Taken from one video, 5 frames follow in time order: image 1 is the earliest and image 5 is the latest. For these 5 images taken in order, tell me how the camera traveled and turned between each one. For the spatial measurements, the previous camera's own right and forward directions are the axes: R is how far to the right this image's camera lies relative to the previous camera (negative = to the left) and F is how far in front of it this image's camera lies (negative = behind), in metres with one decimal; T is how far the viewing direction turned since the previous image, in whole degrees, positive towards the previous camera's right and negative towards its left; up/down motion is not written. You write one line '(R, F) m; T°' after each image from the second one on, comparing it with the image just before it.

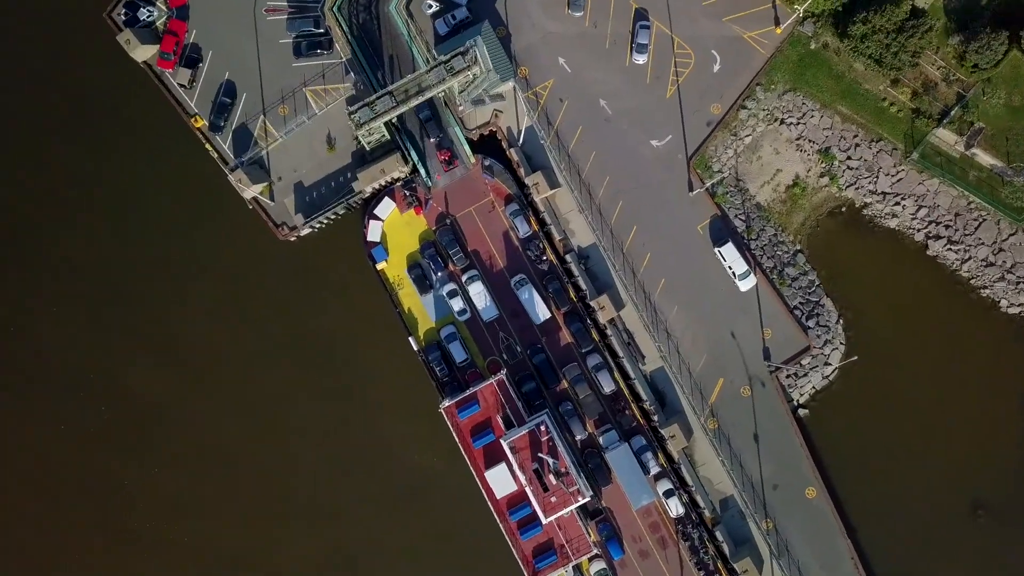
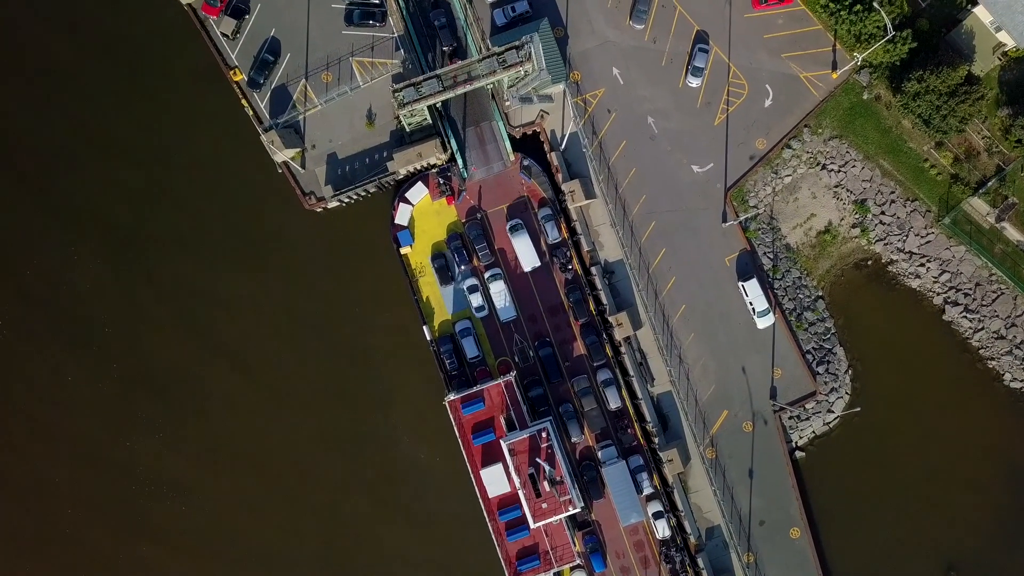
(-3.5, +0.3) m; +2°
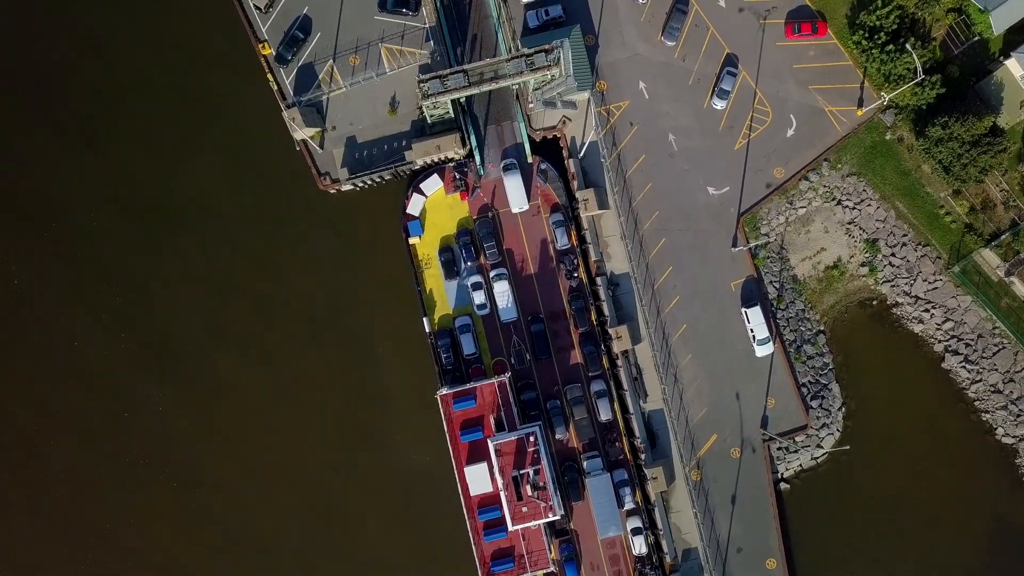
(-0.2, 0.0) m; 0°
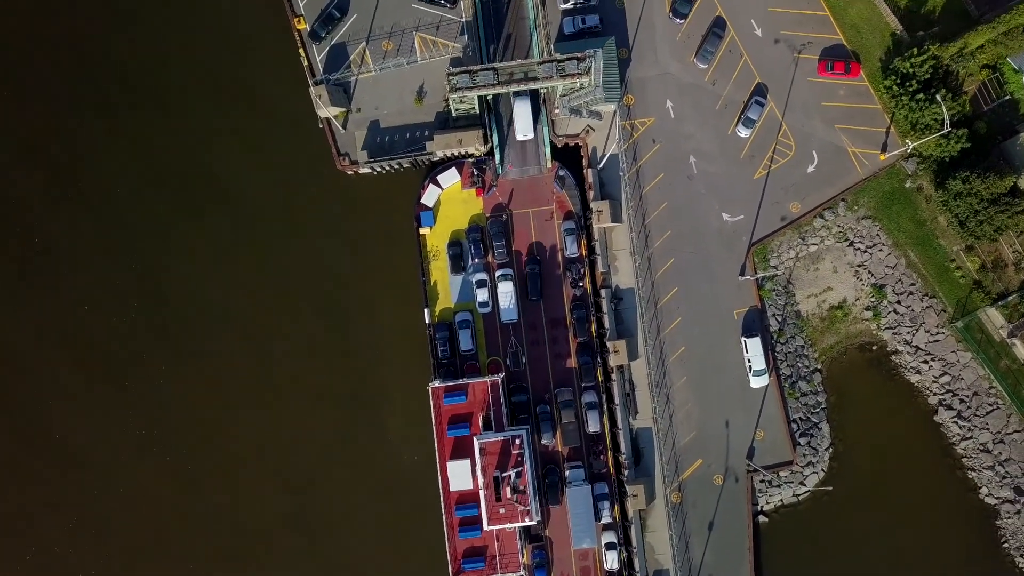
(-0.2, -0.1) m; 0°
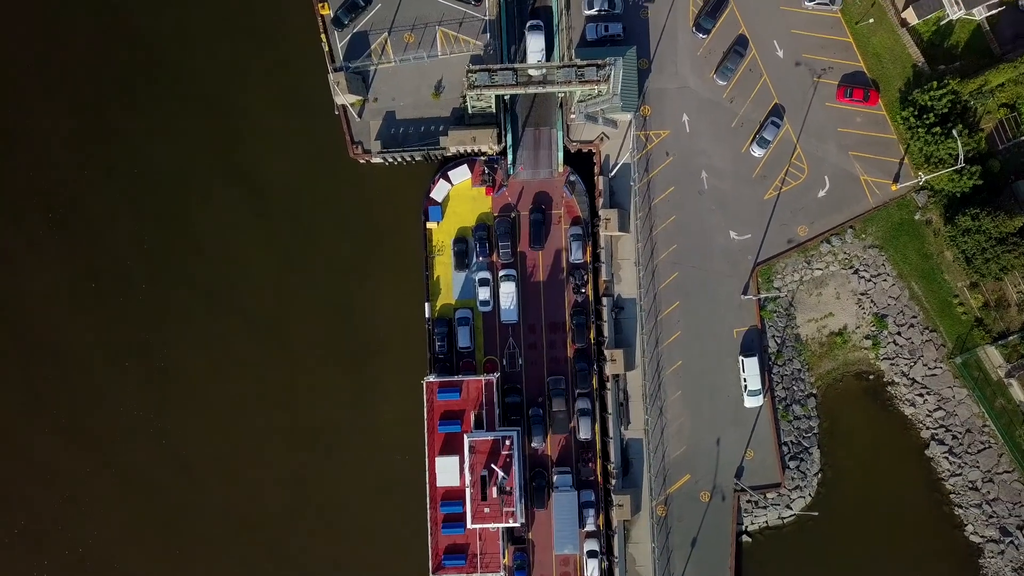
(-0.1, 0.0) m; 0°
